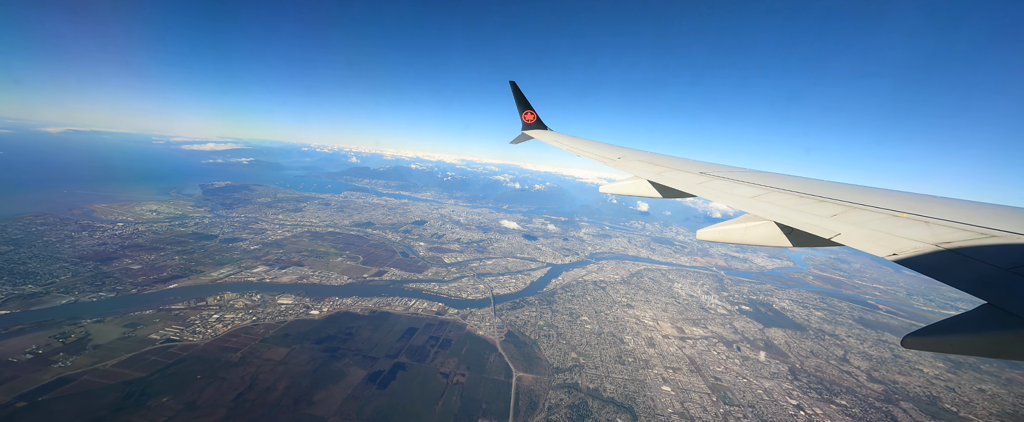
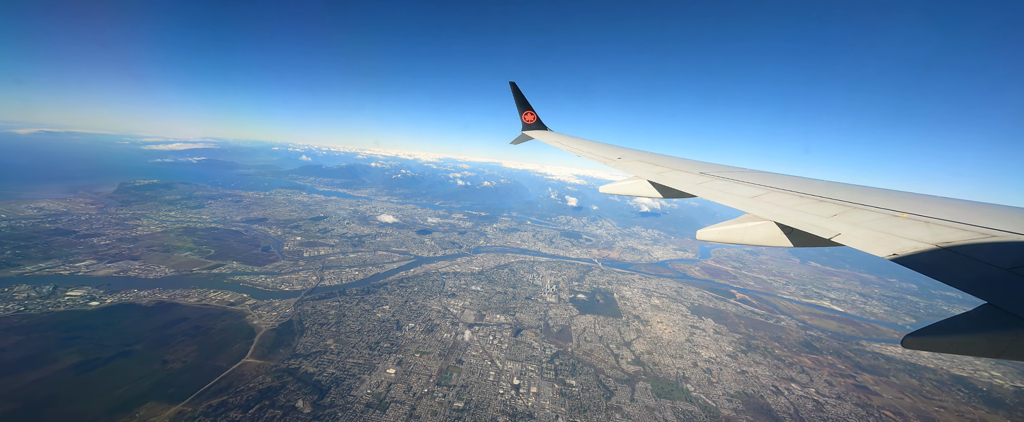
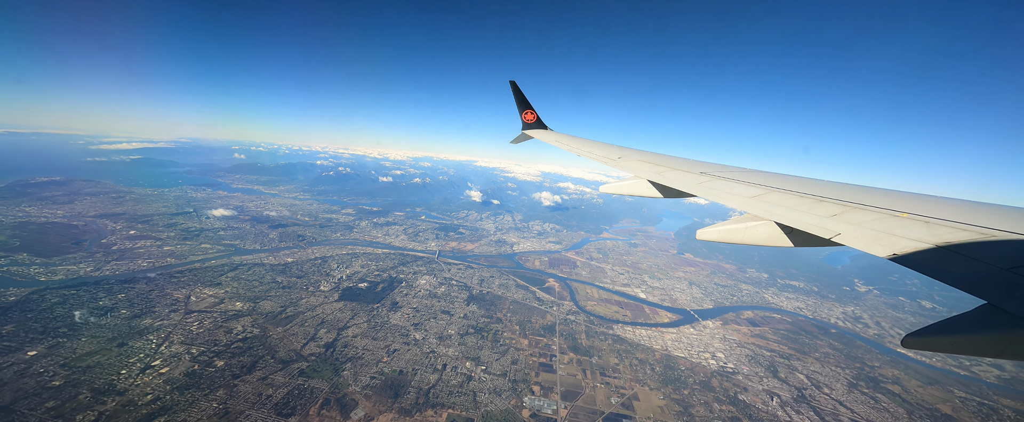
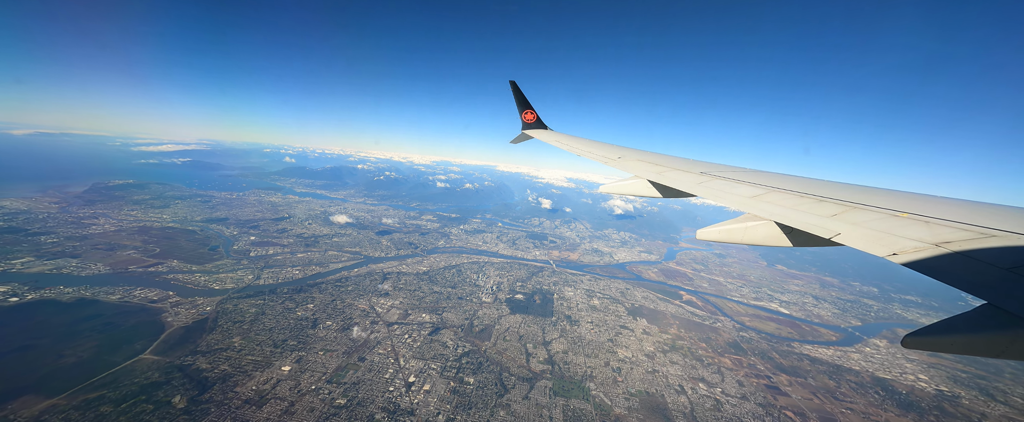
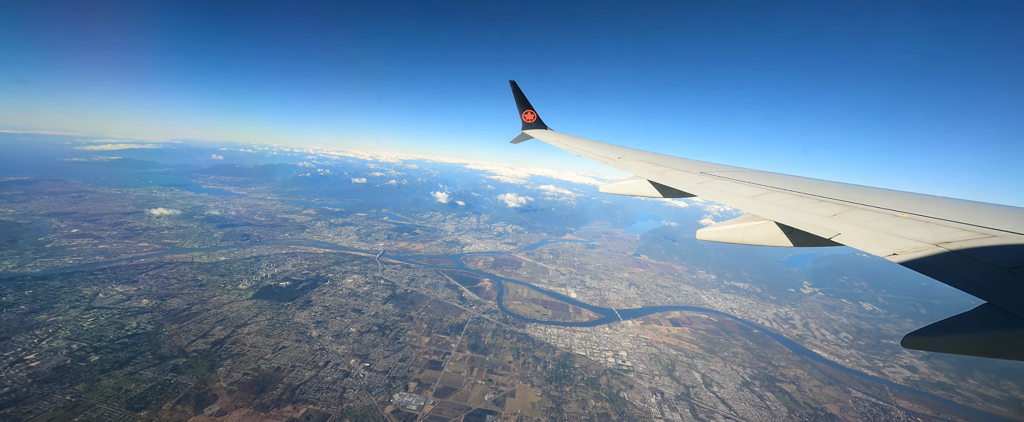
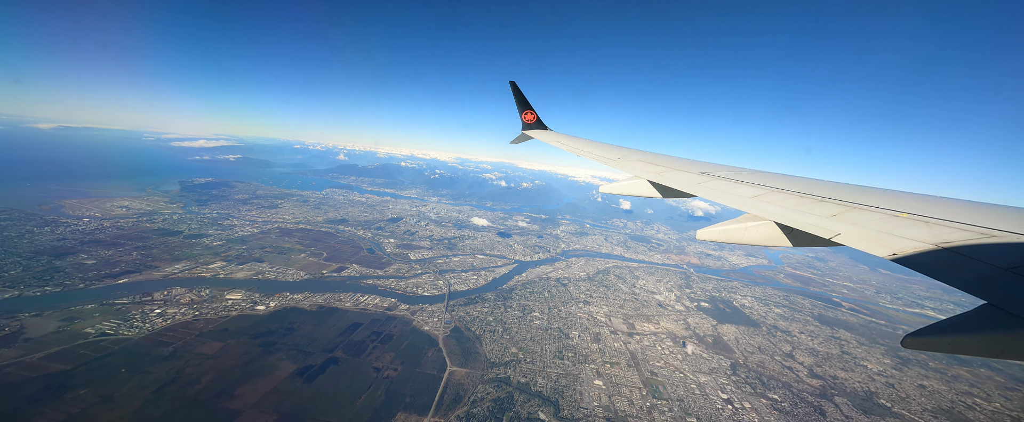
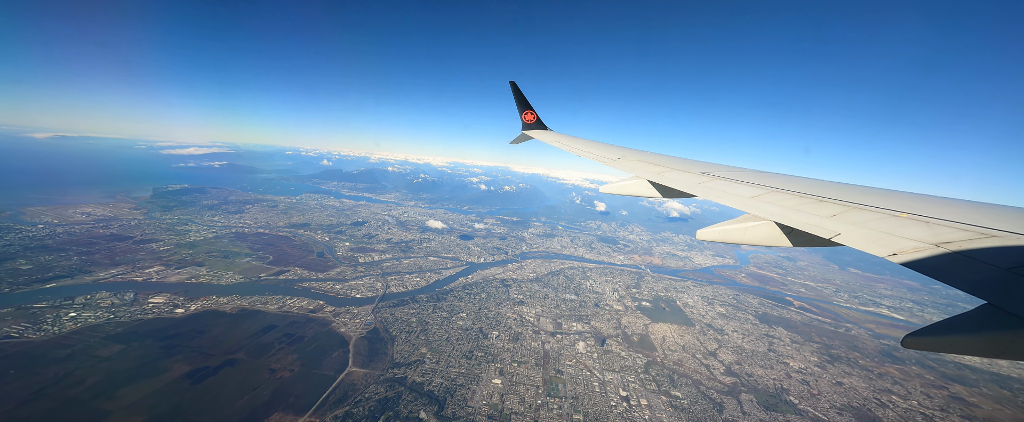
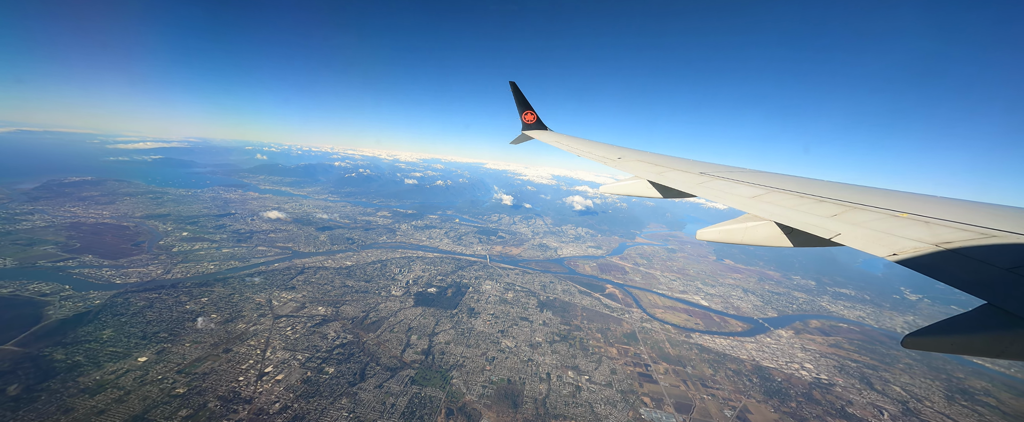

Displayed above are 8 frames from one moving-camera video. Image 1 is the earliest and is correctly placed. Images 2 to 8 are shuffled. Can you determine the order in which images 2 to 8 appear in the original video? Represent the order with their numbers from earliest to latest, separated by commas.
6, 7, 2, 4, 8, 3, 5
